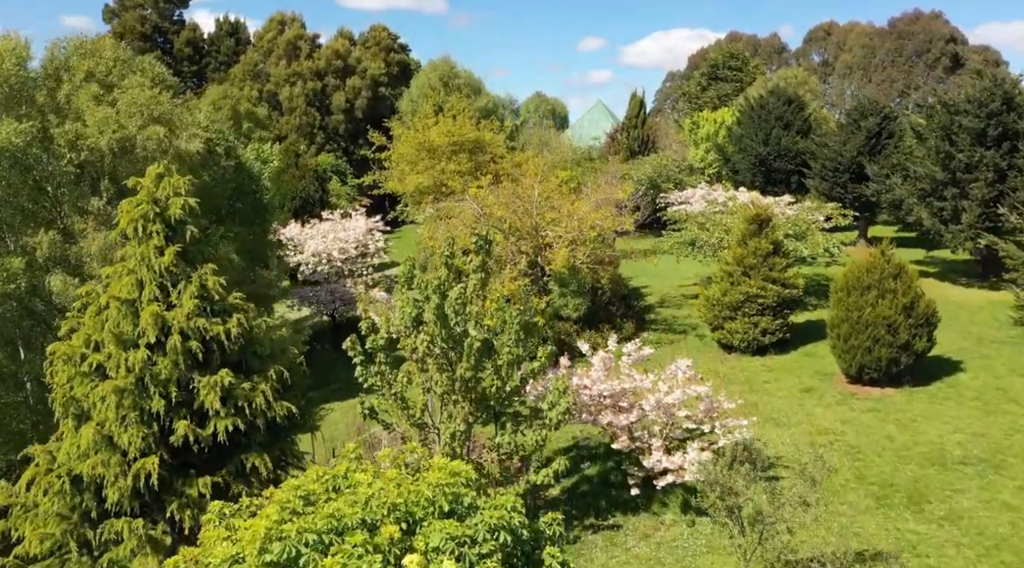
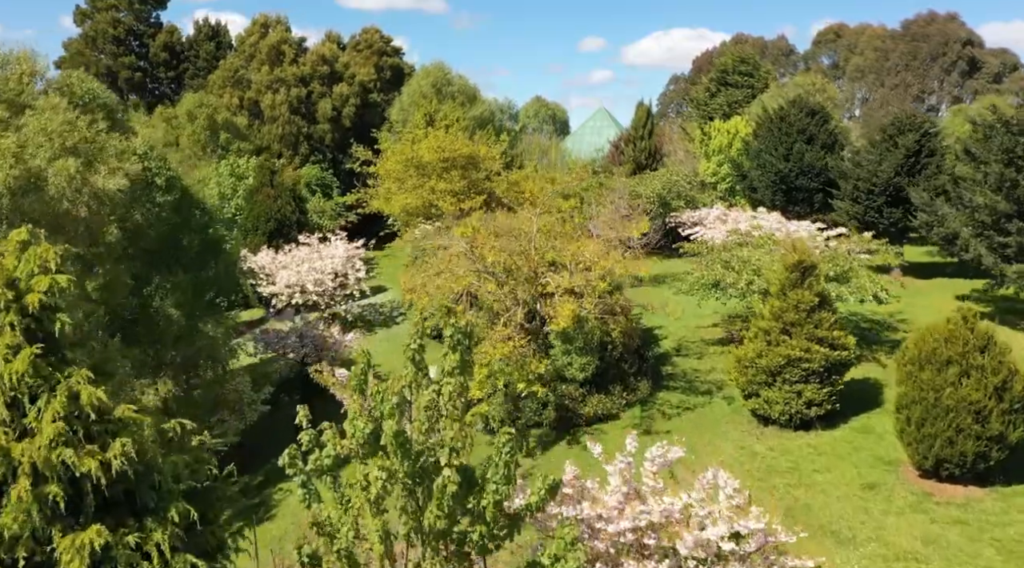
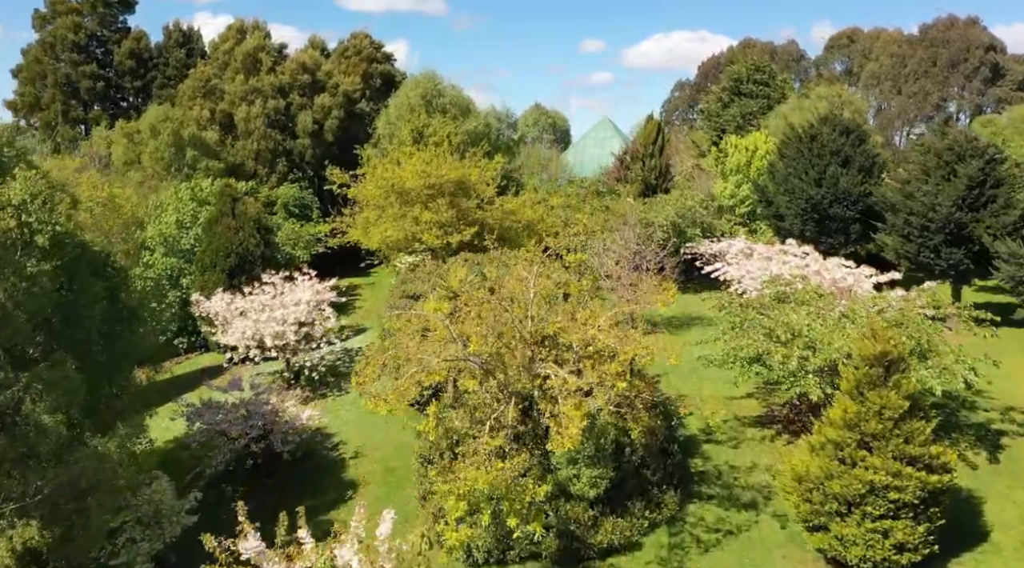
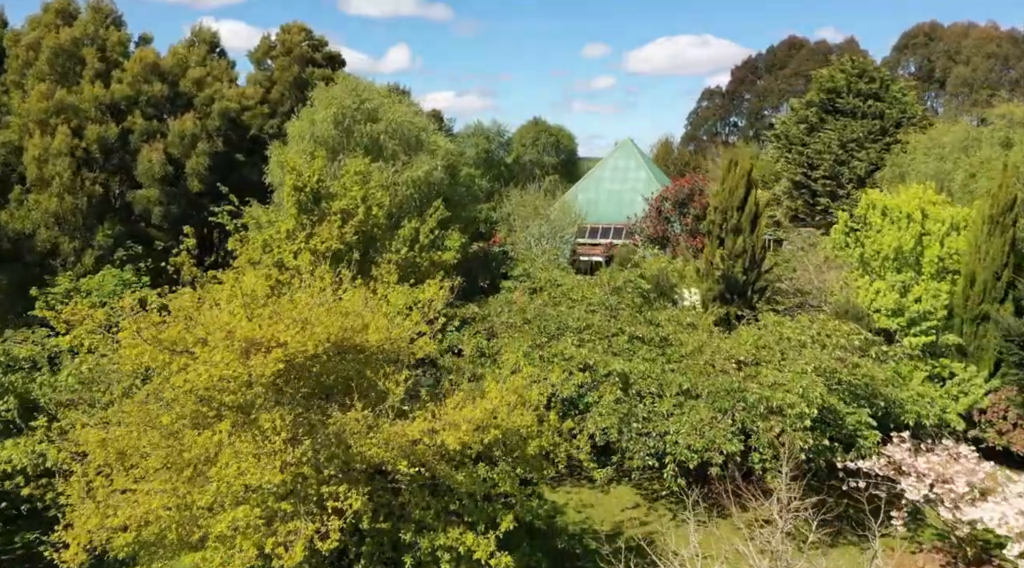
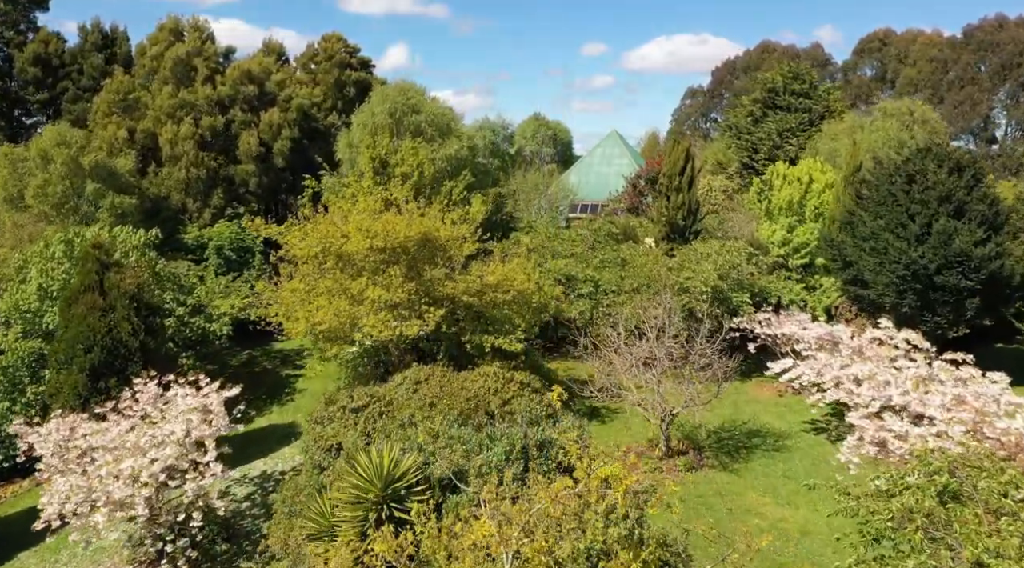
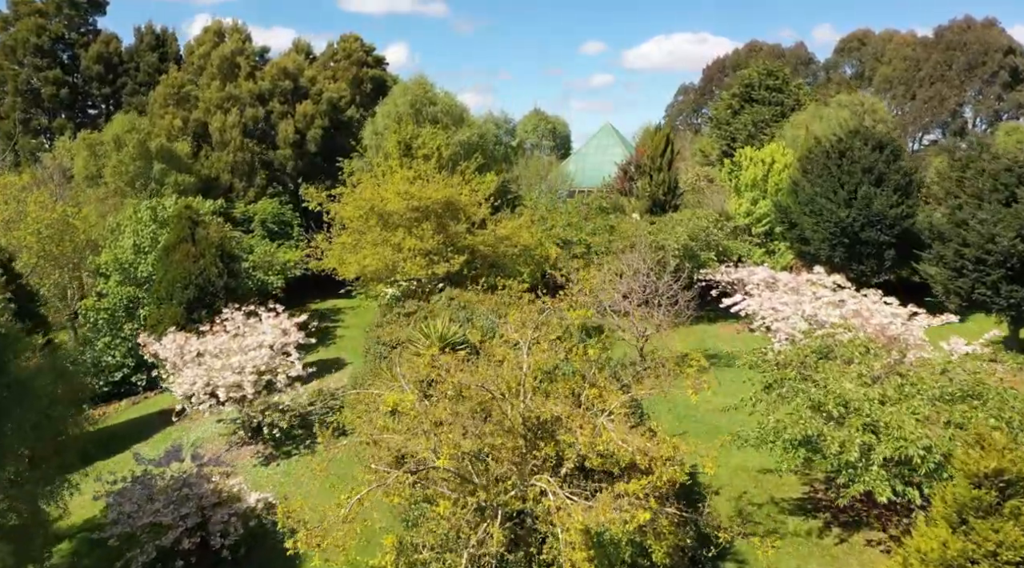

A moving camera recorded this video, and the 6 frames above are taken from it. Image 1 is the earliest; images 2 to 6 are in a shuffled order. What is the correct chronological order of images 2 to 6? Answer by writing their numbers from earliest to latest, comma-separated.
2, 3, 6, 5, 4
